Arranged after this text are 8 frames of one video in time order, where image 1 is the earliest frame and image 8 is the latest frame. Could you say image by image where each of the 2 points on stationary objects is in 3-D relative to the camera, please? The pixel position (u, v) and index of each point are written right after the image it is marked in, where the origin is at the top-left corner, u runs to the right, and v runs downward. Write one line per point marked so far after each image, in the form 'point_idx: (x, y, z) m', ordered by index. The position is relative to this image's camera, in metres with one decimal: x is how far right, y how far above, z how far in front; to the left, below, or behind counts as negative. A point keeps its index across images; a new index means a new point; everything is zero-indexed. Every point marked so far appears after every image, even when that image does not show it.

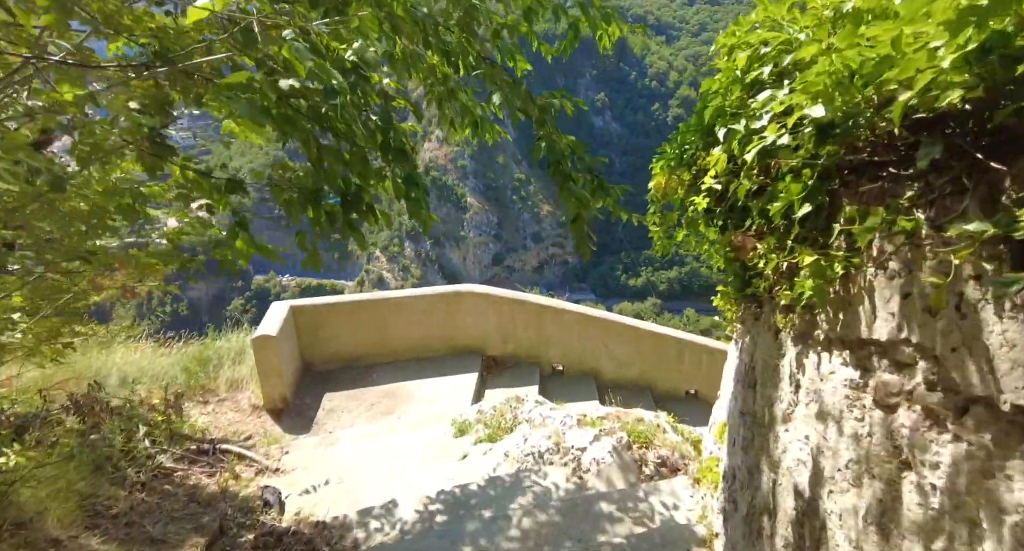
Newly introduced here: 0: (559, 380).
0: (+0.4, -0.8, +5.0) m
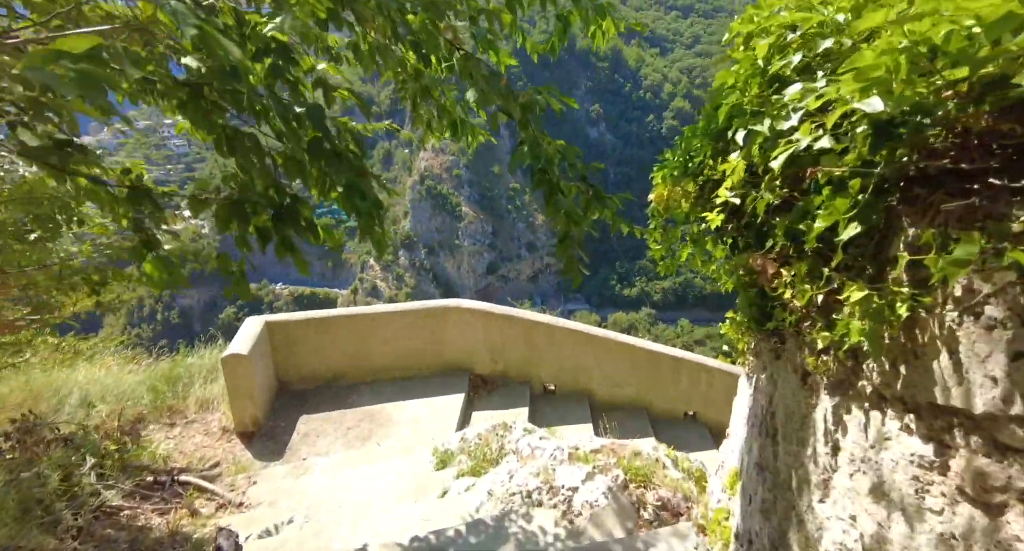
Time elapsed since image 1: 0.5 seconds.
0: (+0.3, -0.9, +4.7) m
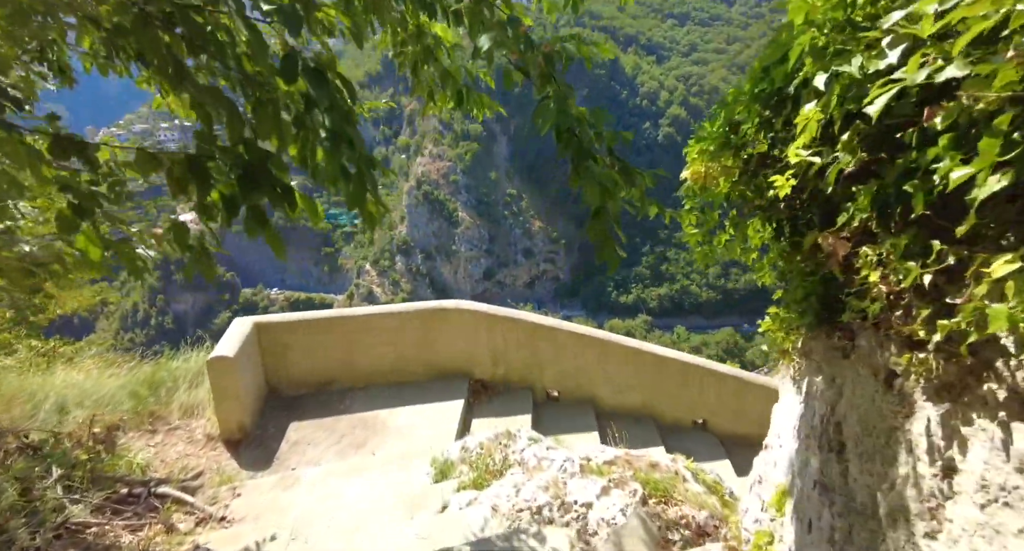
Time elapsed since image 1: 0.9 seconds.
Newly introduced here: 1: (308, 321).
0: (+0.3, -0.9, +4.5) m
1: (-1.4, -0.3, +4.4) m
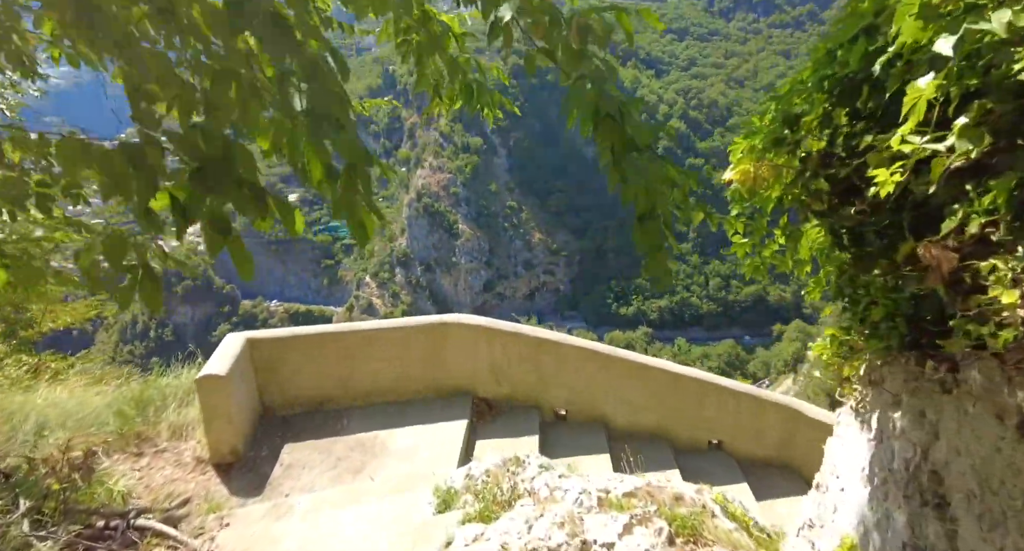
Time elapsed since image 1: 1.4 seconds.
0: (+0.3, -1.0, +4.3) m
1: (-1.4, -0.4, +4.2) m
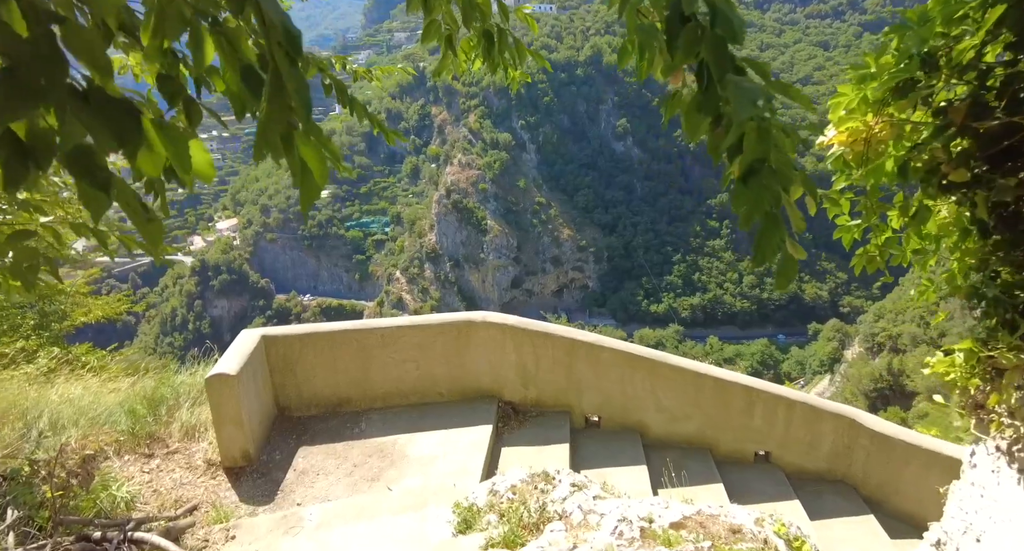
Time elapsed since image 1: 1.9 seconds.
0: (+0.5, -1.0, +3.9) m
1: (-1.2, -0.4, +4.0) m
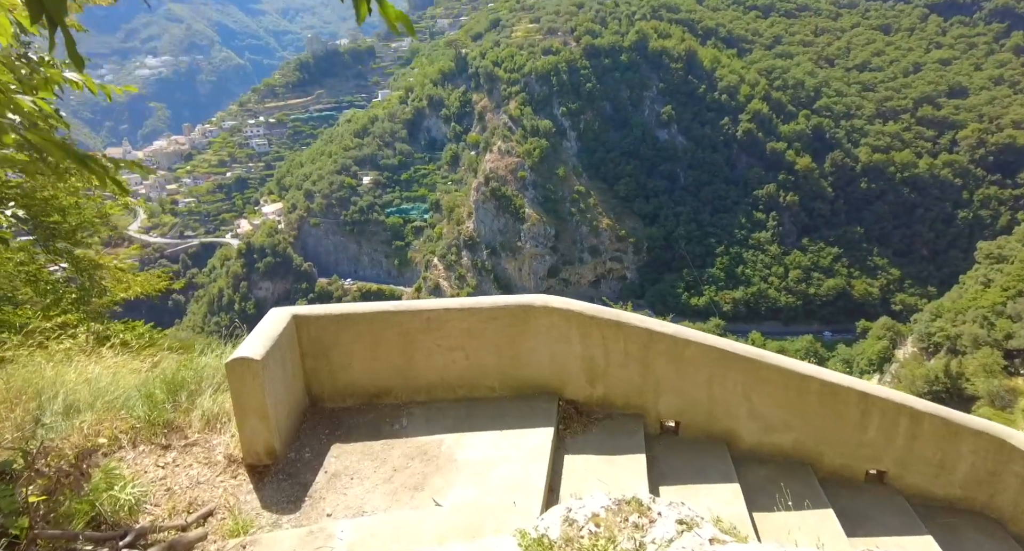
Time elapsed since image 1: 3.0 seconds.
0: (+0.8, -0.9, +3.4) m
1: (-0.8, -0.2, +3.5) m
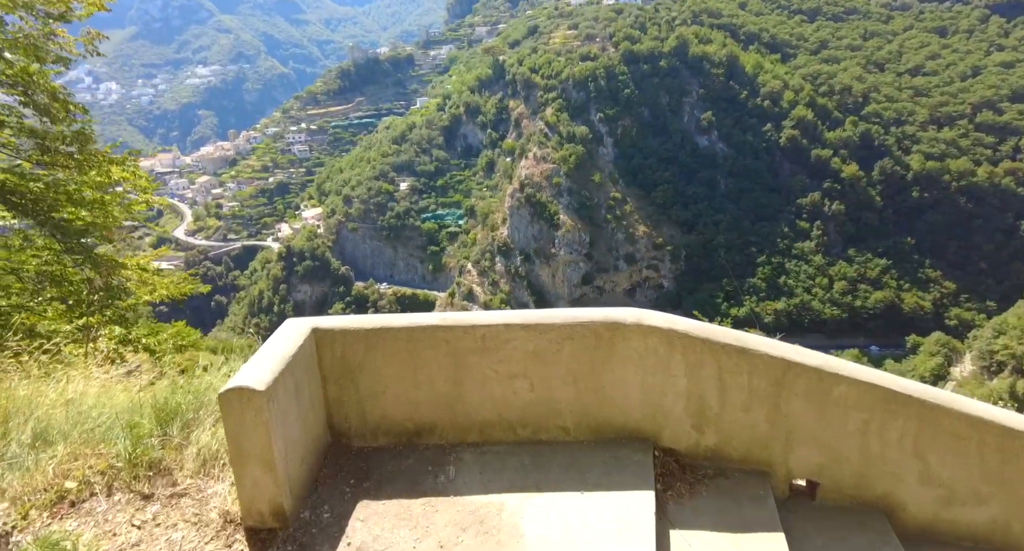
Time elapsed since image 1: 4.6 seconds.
0: (+1.1, -0.9, +2.5) m
1: (-0.5, -0.2, +2.7) m
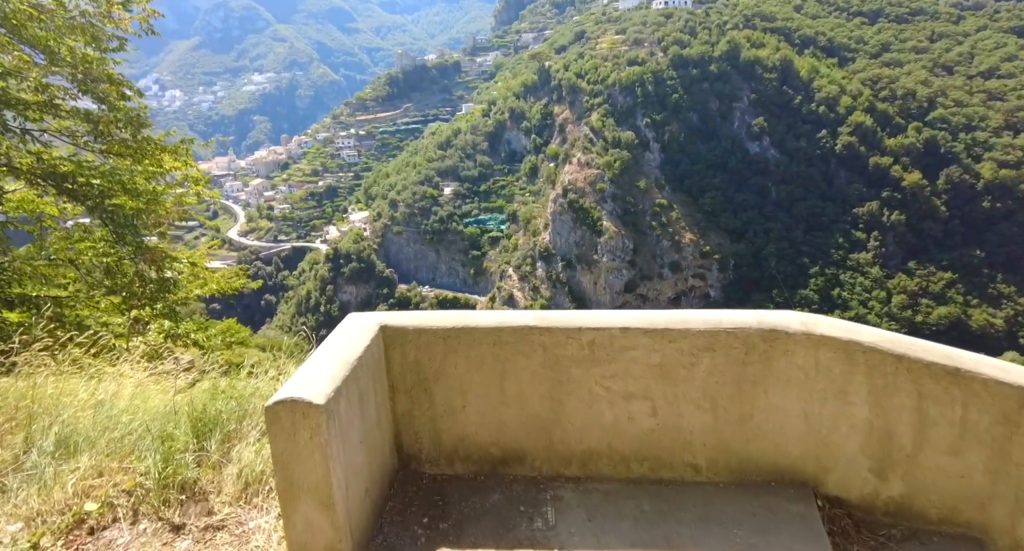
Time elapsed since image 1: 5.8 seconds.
0: (+1.5, -0.9, +1.8) m
1: (-0.1, -0.2, +2.1) m
